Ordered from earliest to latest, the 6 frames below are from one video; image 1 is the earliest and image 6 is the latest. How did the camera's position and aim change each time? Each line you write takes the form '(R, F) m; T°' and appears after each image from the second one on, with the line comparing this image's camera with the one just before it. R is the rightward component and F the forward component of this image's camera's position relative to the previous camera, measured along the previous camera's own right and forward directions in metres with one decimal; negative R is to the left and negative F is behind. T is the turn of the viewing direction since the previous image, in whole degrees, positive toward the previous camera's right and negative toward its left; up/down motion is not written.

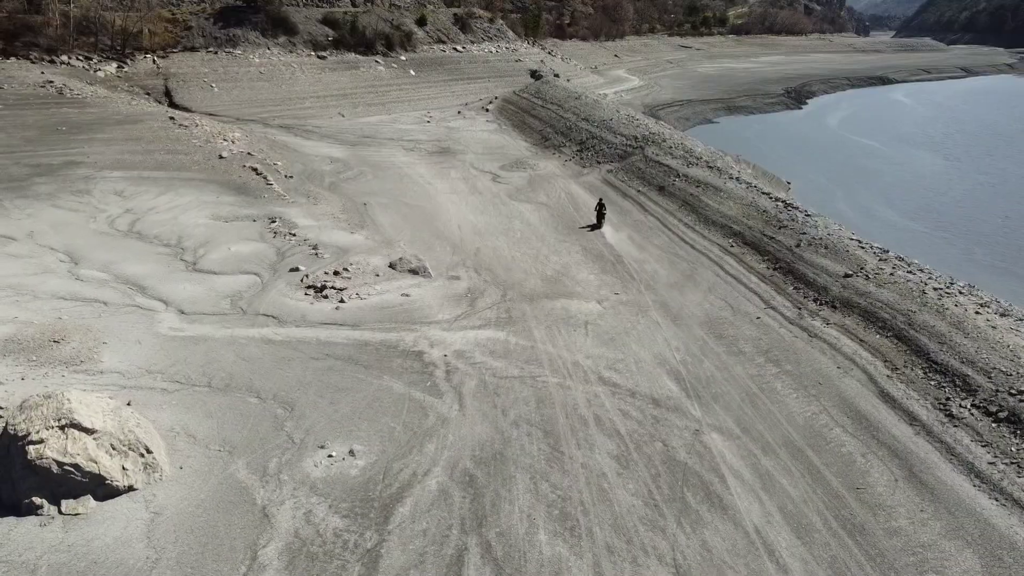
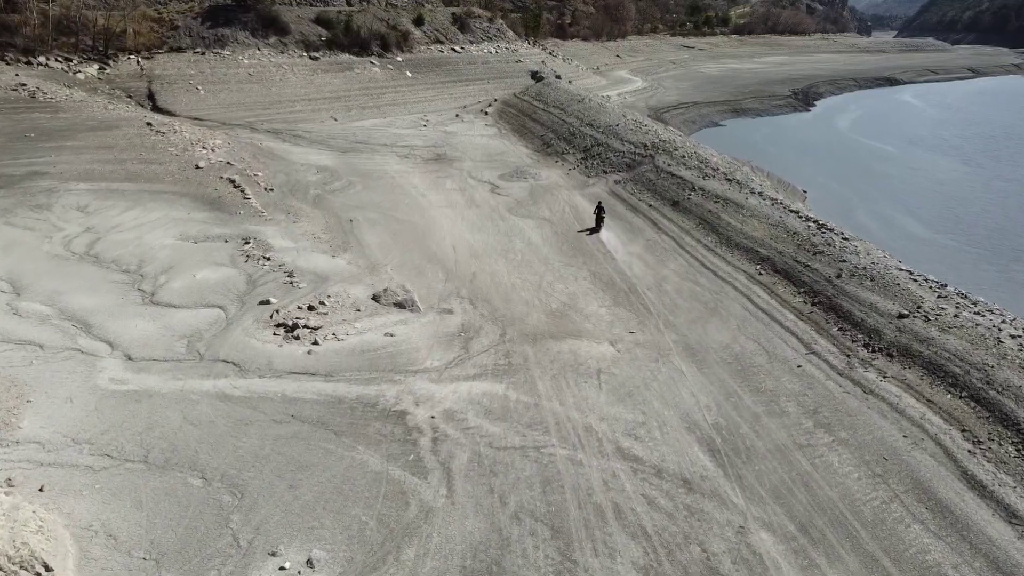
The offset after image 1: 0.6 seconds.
(0.0, +2.1) m; 0°
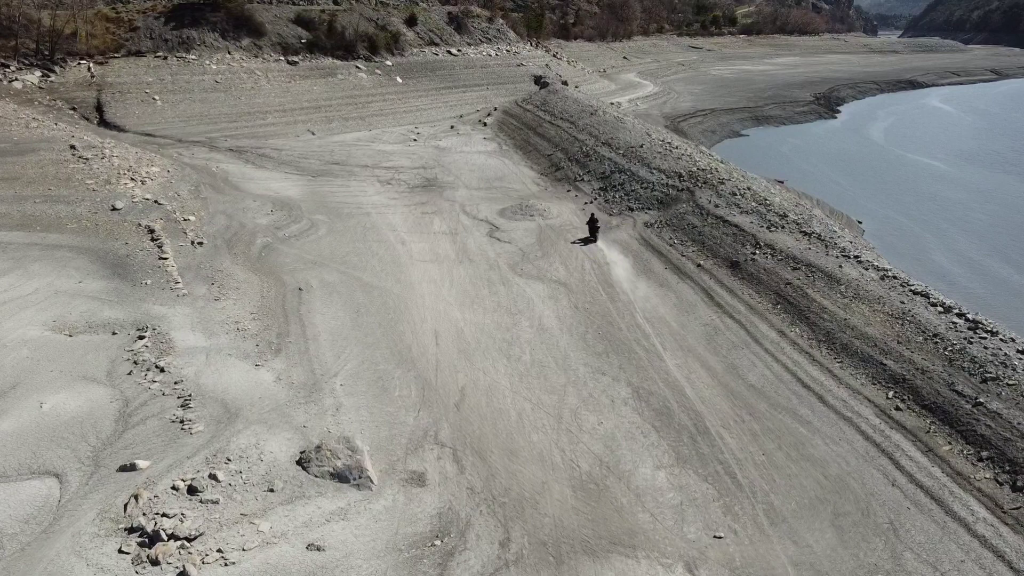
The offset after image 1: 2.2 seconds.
(-0.1, +5.6) m; 0°
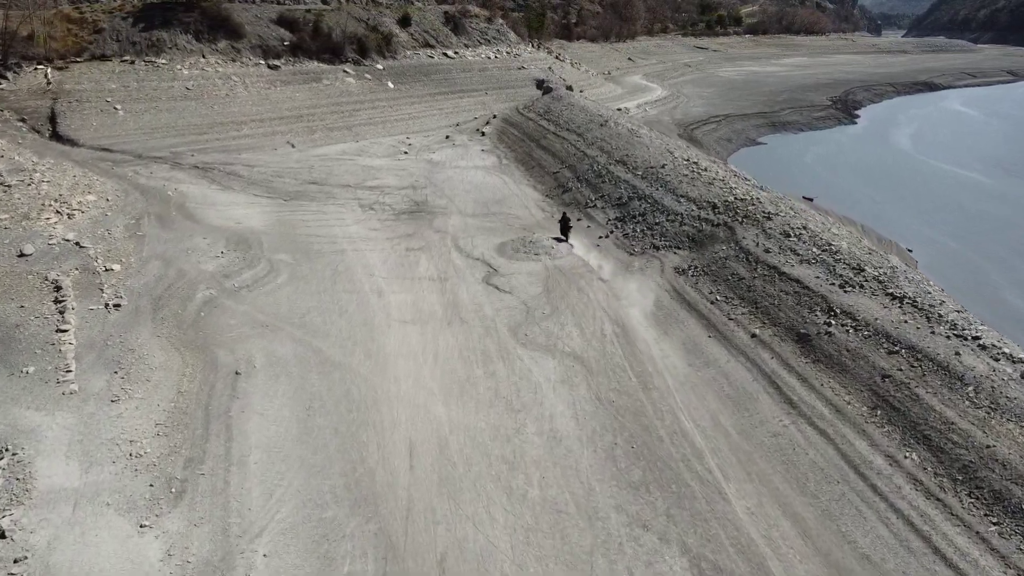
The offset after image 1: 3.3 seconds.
(0.0, +3.9) m; 0°
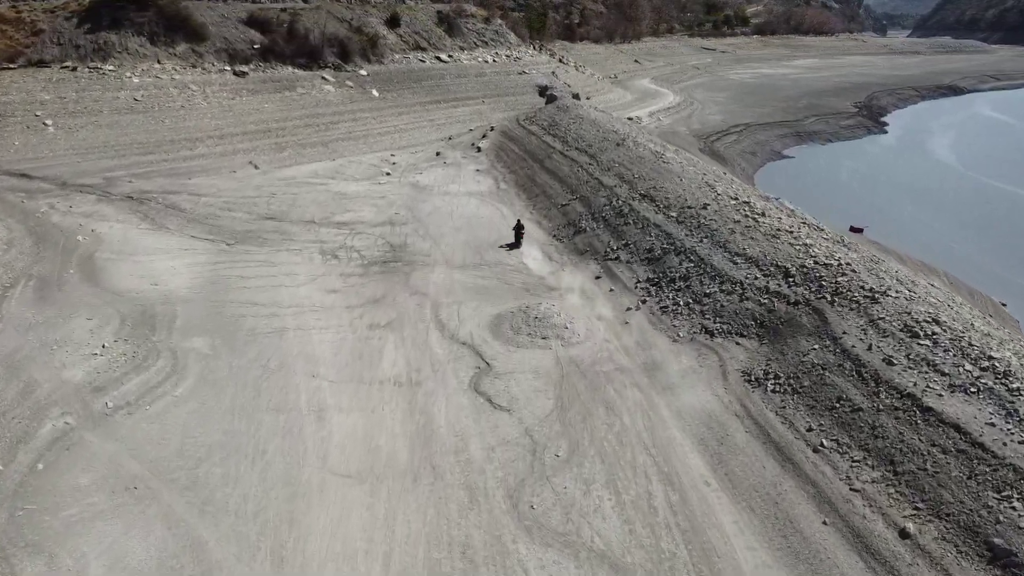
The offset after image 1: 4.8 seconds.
(0.0, +5.3) m; 0°
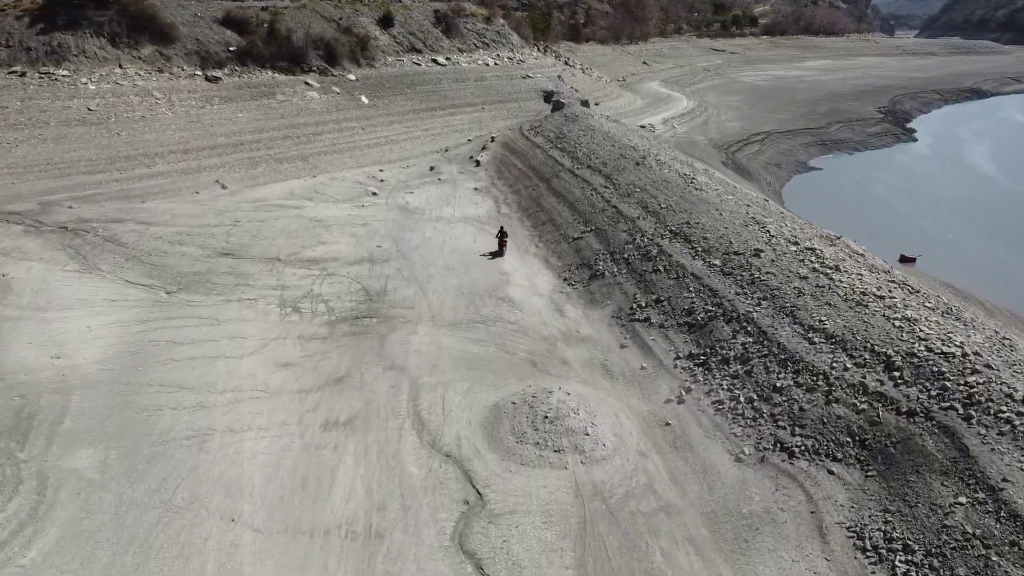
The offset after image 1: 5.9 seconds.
(0.0, +3.9) m; 0°
